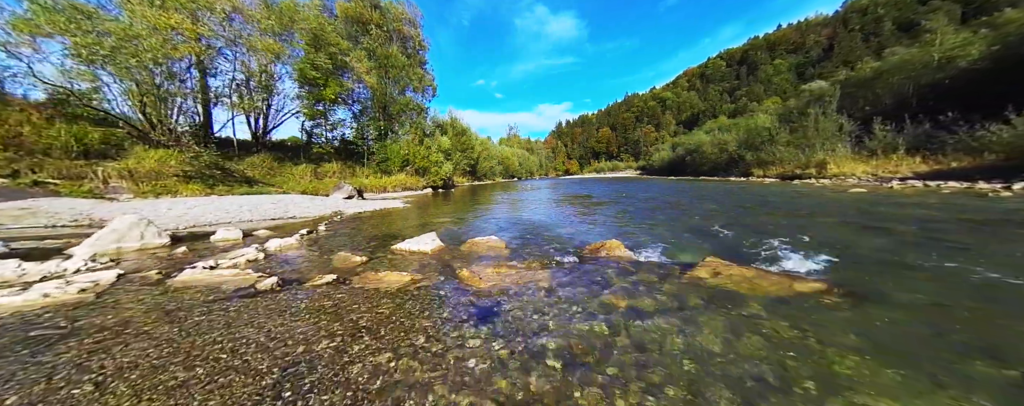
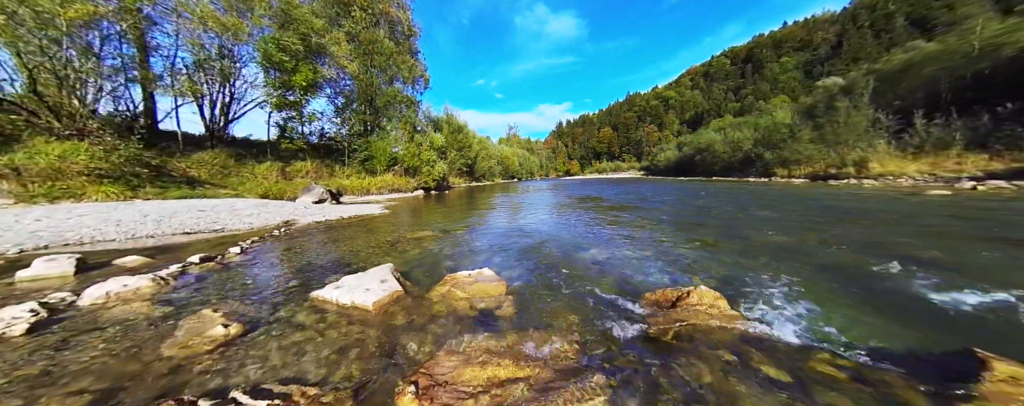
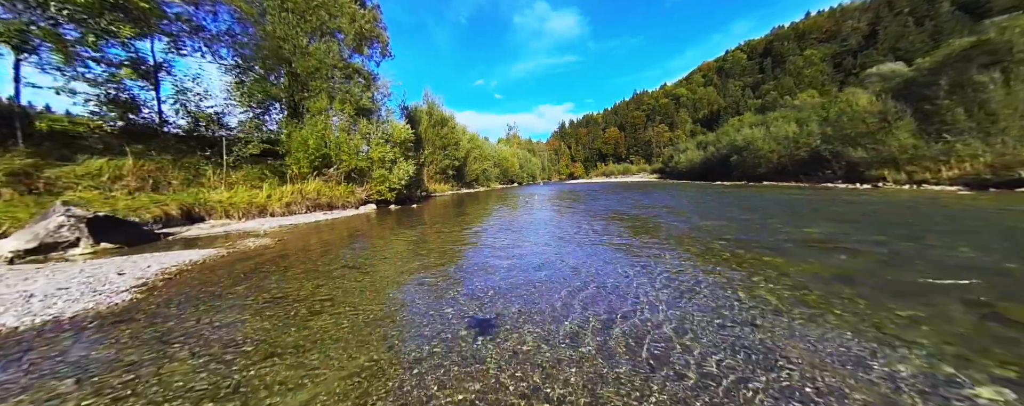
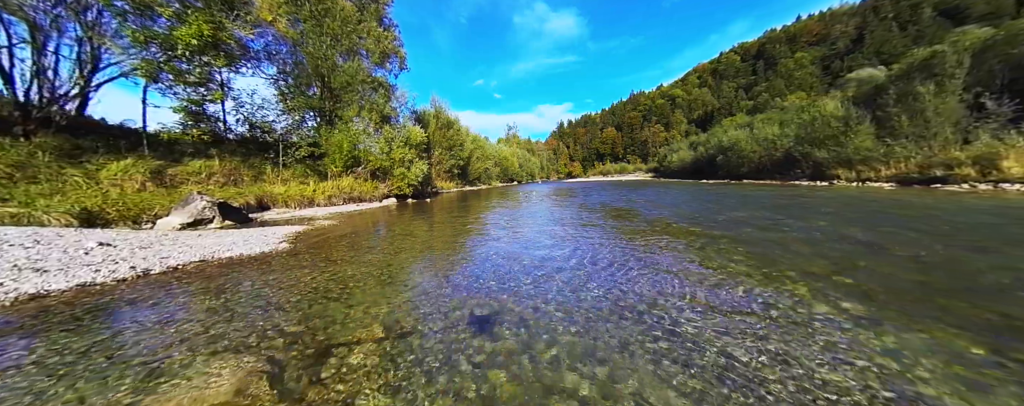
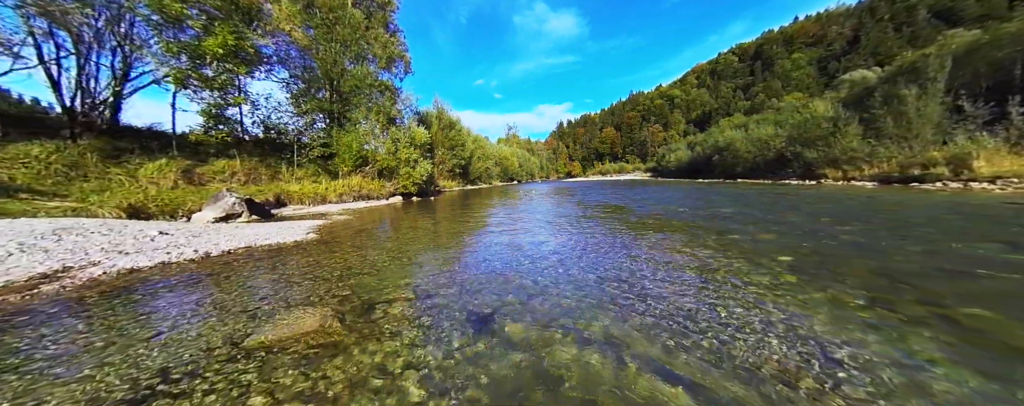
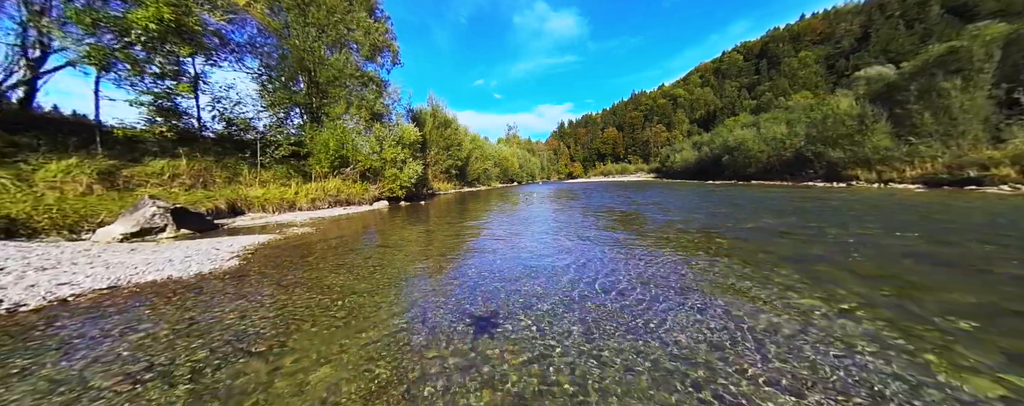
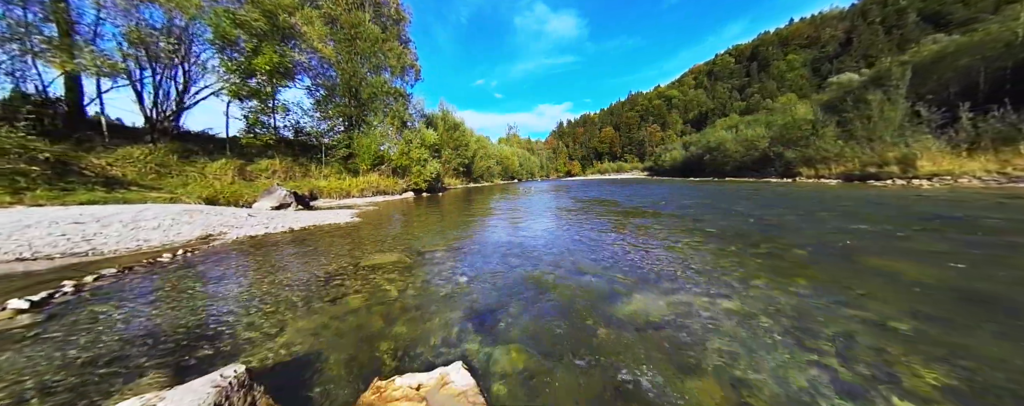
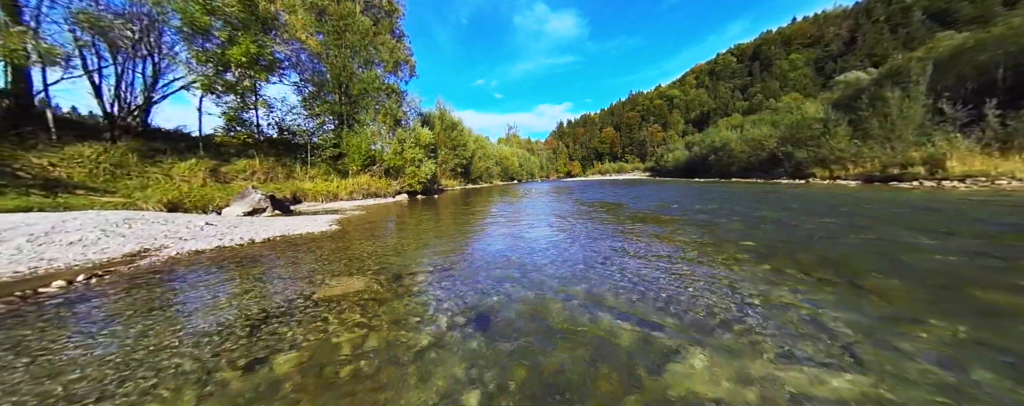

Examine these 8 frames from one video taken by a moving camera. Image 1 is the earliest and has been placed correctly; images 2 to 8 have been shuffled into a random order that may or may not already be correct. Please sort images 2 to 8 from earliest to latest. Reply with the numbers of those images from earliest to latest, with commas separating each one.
2, 7, 8, 5, 4, 6, 3
